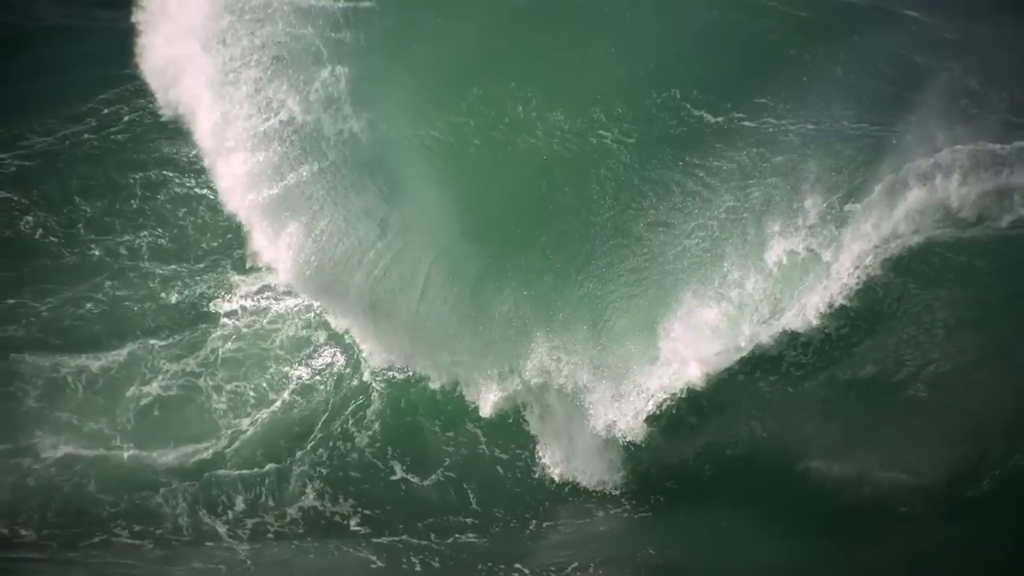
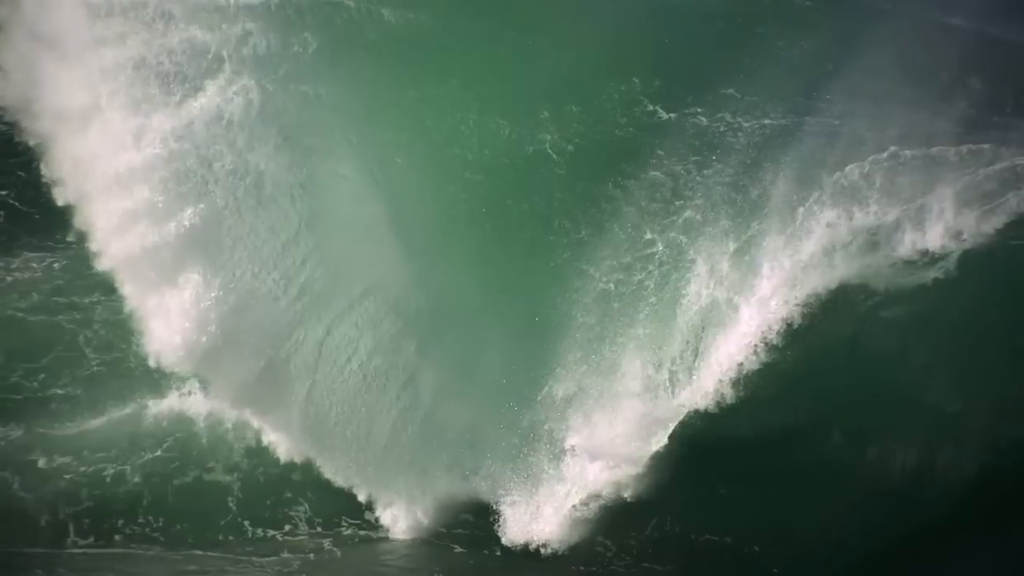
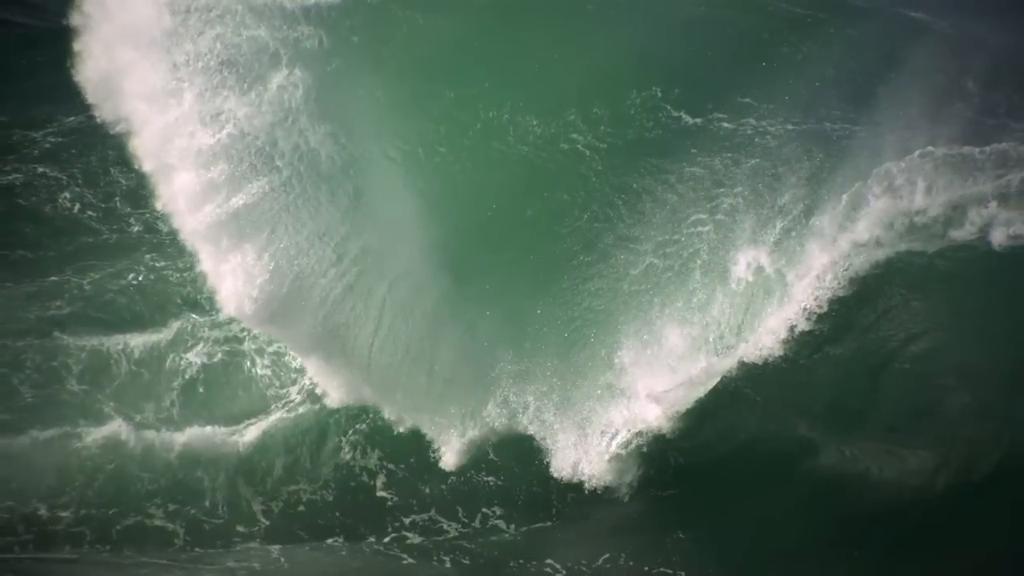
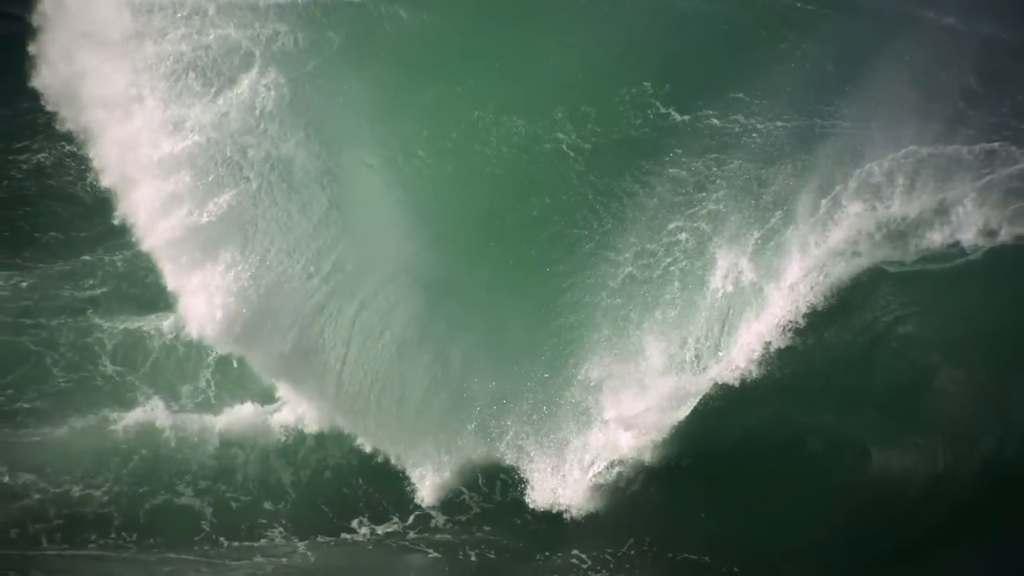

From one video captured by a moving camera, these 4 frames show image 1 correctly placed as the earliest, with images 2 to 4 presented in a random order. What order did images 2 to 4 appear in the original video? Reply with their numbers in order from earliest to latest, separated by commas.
3, 4, 2
